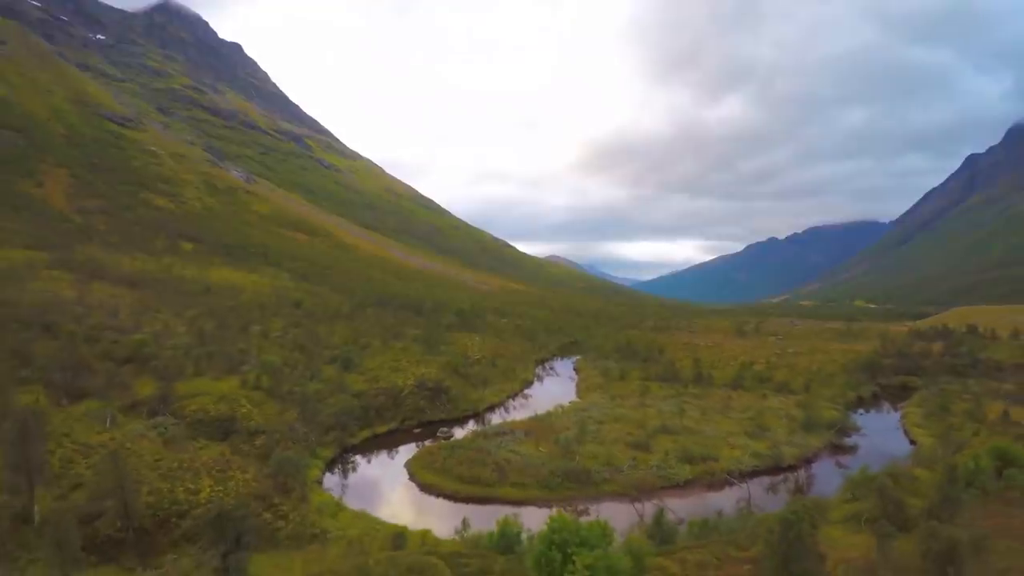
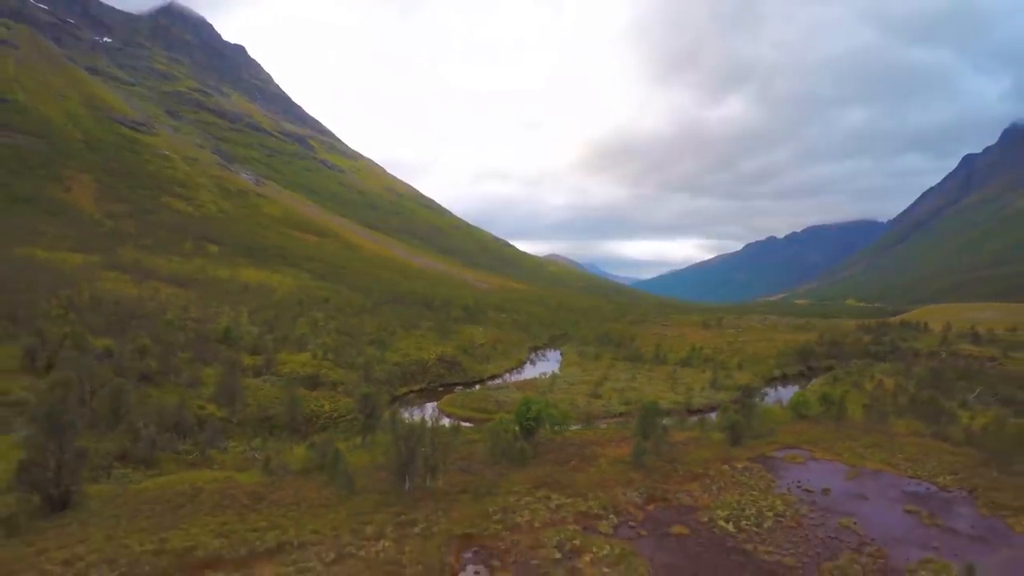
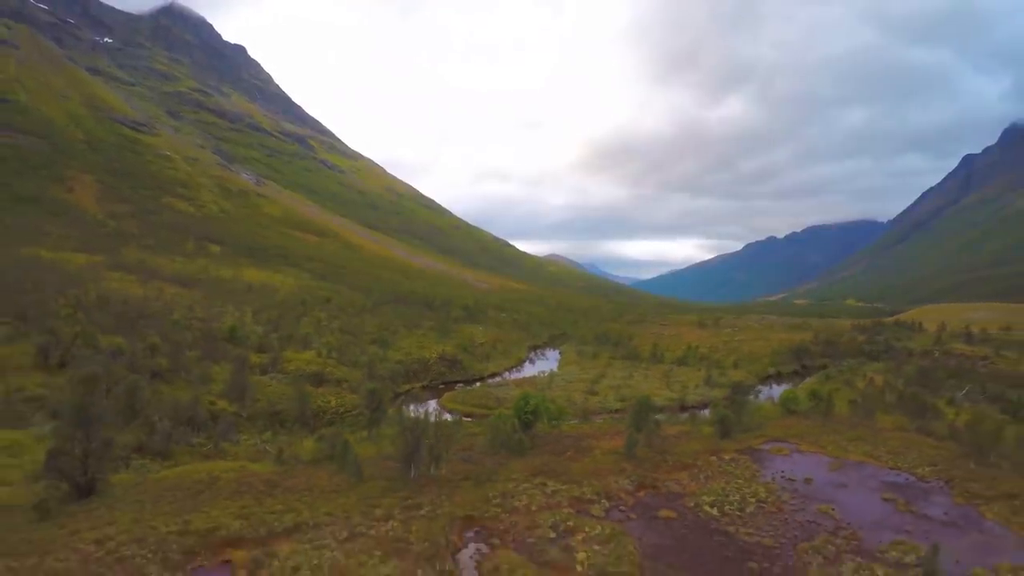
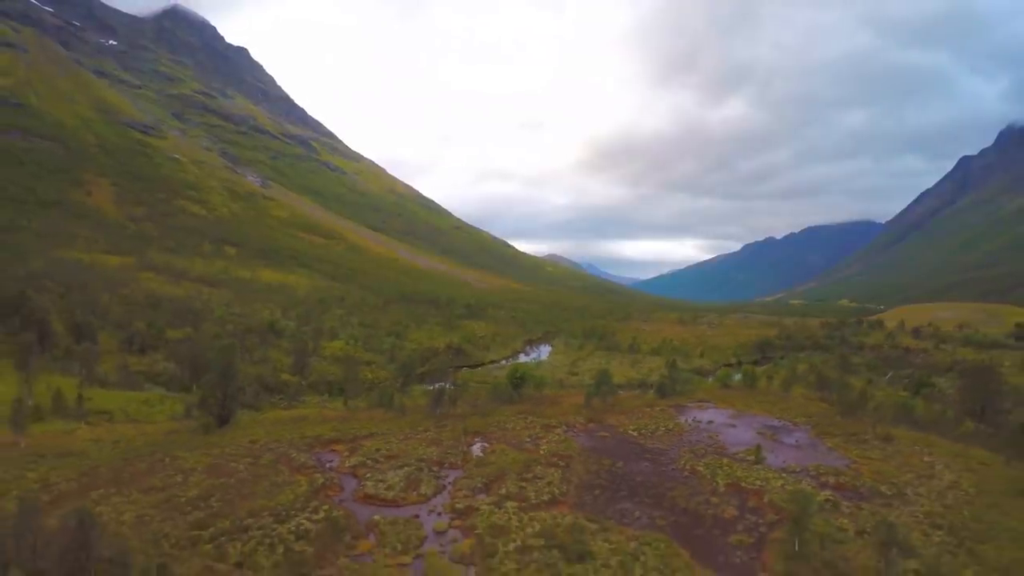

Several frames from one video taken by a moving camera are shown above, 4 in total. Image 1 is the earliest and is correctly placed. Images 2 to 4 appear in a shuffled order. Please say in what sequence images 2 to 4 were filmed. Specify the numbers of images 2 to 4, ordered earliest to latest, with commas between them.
2, 3, 4
